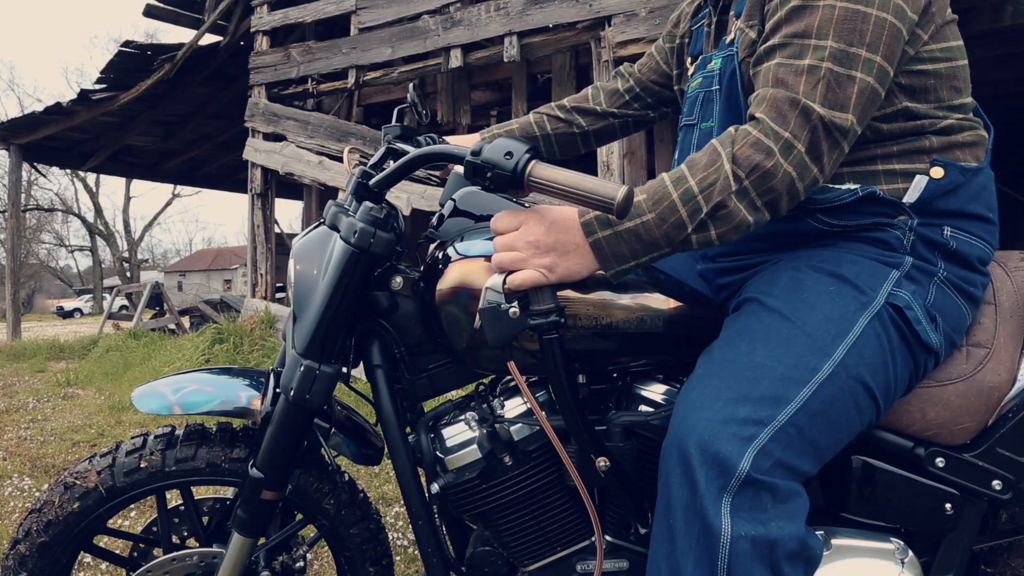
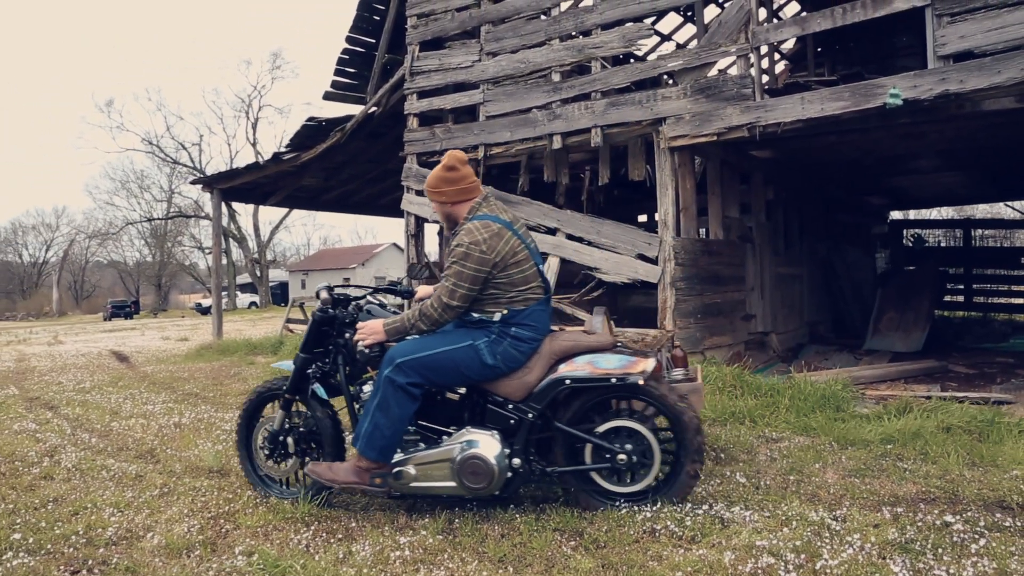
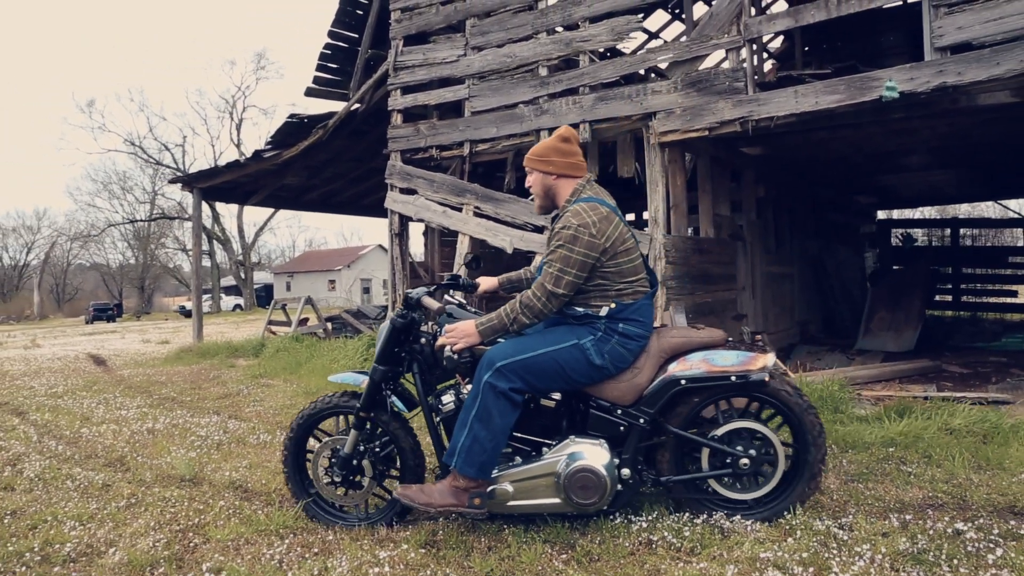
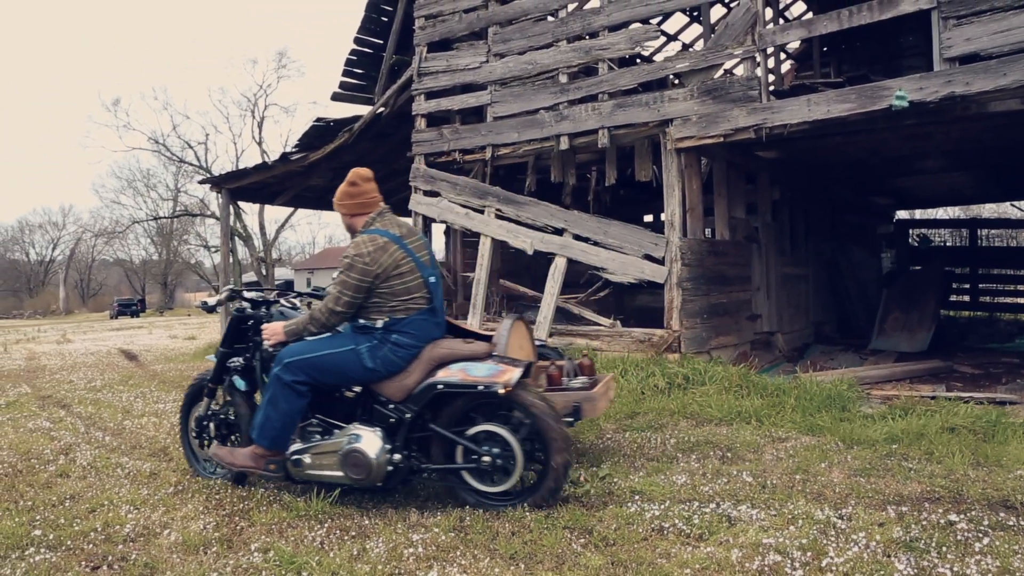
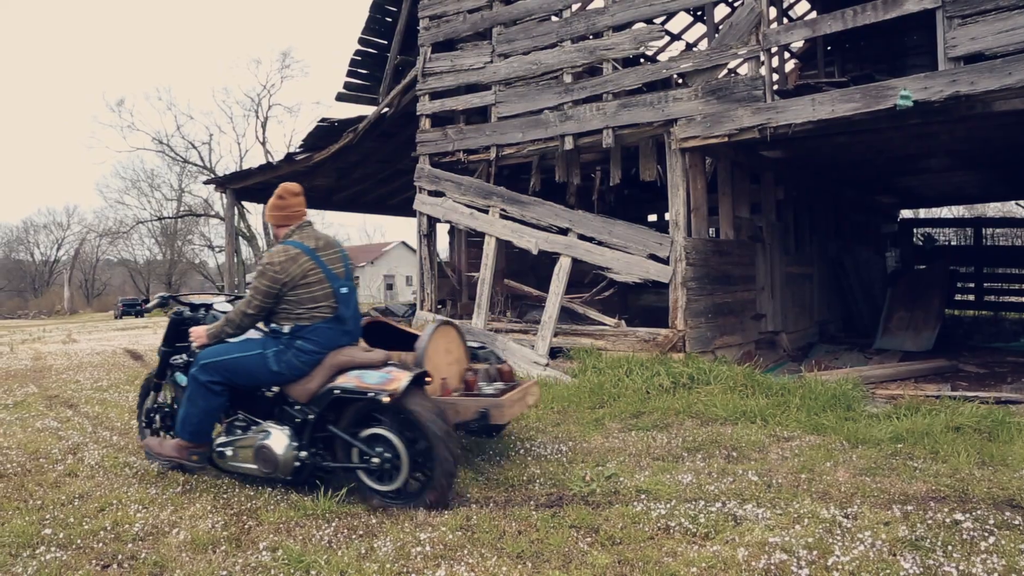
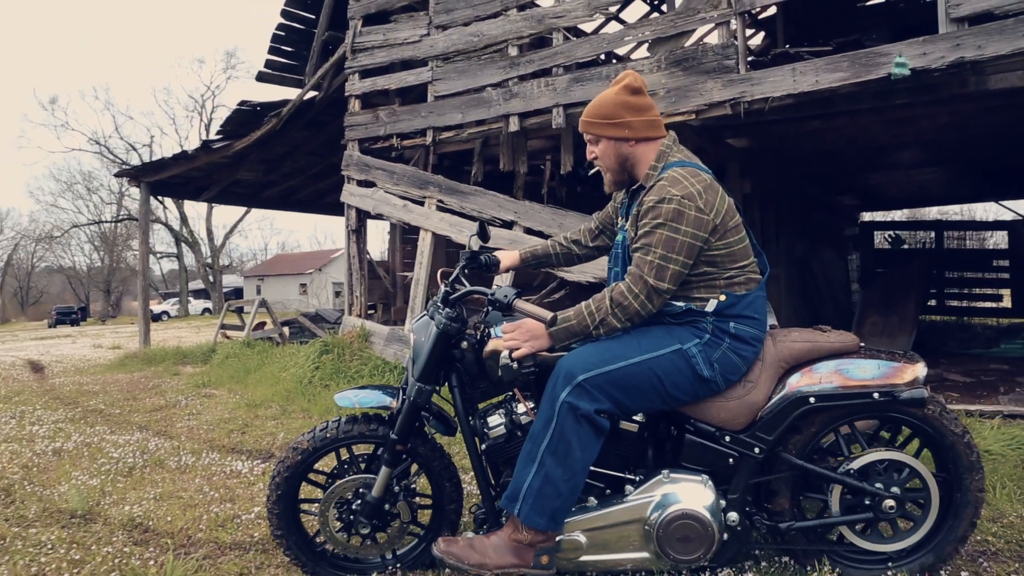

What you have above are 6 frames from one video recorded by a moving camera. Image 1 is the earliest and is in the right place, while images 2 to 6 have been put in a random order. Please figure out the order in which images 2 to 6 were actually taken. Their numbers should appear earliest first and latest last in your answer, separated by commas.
6, 3, 2, 4, 5
